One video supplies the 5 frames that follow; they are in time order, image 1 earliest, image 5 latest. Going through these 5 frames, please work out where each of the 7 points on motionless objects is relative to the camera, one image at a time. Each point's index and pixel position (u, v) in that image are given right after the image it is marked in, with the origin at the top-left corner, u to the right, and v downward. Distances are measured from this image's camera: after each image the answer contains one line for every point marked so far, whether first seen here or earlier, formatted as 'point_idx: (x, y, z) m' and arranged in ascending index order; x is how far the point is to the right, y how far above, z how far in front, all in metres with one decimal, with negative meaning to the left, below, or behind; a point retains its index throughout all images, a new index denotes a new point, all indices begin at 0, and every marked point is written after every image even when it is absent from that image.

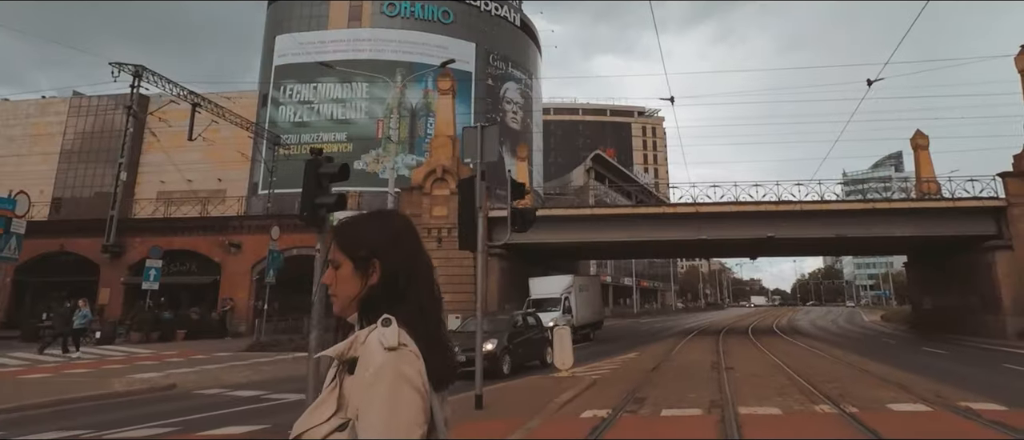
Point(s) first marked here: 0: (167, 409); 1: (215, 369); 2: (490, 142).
0: (-6.1, -3.3, +11.1) m
1: (-7.7, -3.8, +16.4) m
2: (-0.4, +1.3, +10.7) m
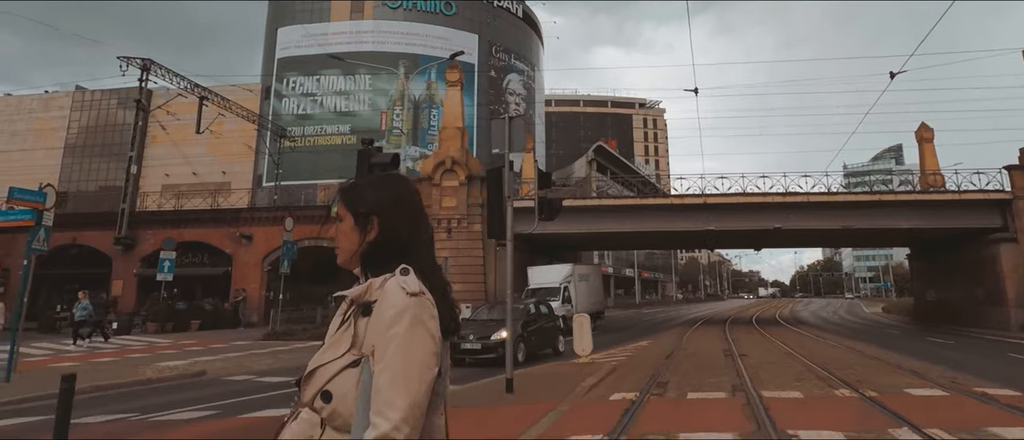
0: (-5.6, -3.1, +11.4) m
1: (-7.2, -3.6, +16.7) m
2: (+0.1, +1.5, +11.0) m
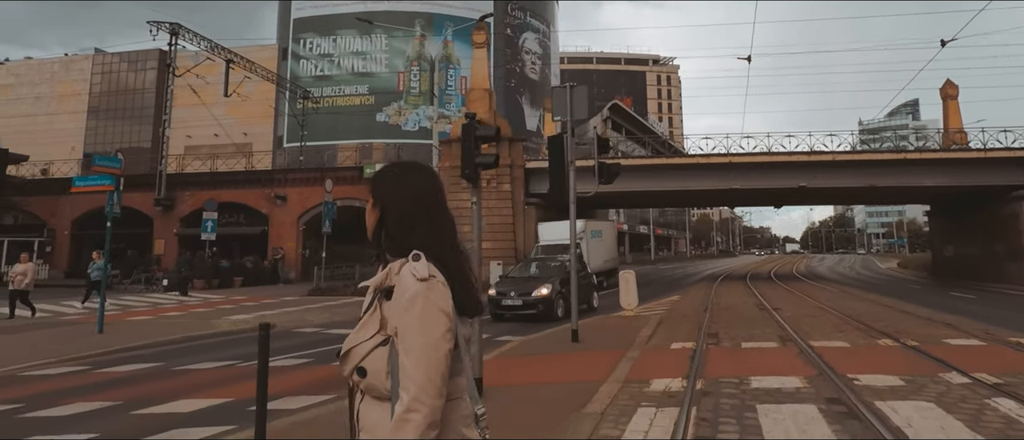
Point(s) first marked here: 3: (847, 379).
0: (-4.4, -2.5, +12.3) m
1: (-6.0, -2.6, +17.6) m
2: (+1.2, +2.2, +11.6) m
3: (+4.2, -2.0, +7.9) m
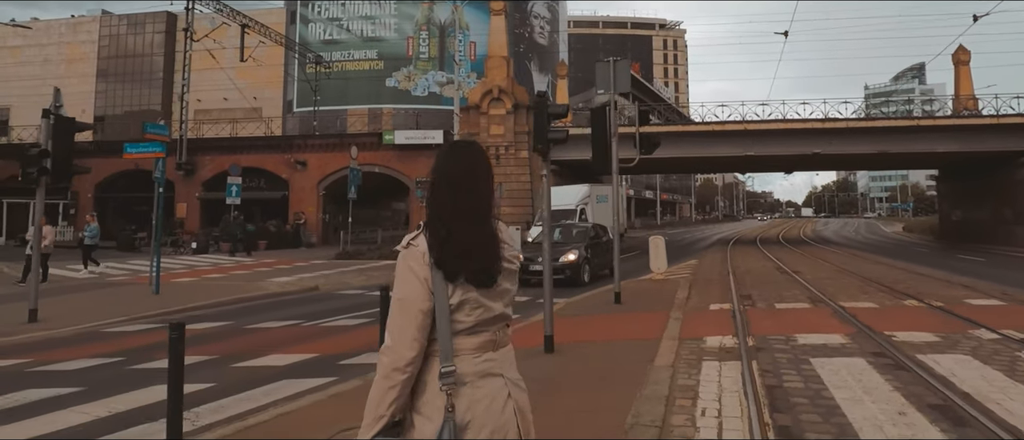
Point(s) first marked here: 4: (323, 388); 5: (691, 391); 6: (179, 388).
0: (-3.6, -1.8, +13.0) m
1: (-5.2, -1.6, +18.3) m
2: (+2.1, +2.8, +12.0) m
3: (+5.1, -1.6, +8.6) m
4: (-2.1, -1.8, +6.8) m
5: (+1.8, -1.7, +6.2) m
6: (-2.1, -1.1, +4.0) m
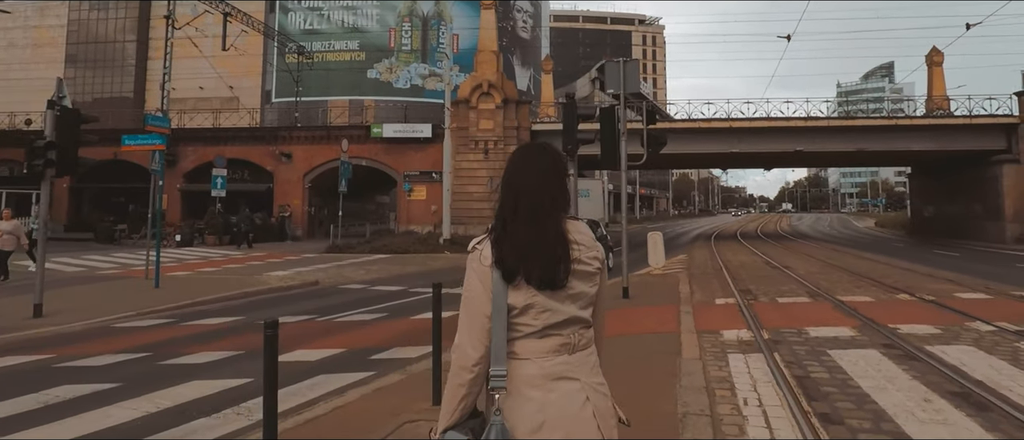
0: (-3.4, -1.7, +13.0) m
1: (-5.3, -1.4, +18.2) m
2: (+2.3, +2.9, +12.3) m
3: (+5.4, -1.6, +9.0) m
4: (-1.6, -1.8, +7.0) m
5: (+2.2, -1.7, +6.5) m
6: (-1.6, -1.1, +4.1) m
